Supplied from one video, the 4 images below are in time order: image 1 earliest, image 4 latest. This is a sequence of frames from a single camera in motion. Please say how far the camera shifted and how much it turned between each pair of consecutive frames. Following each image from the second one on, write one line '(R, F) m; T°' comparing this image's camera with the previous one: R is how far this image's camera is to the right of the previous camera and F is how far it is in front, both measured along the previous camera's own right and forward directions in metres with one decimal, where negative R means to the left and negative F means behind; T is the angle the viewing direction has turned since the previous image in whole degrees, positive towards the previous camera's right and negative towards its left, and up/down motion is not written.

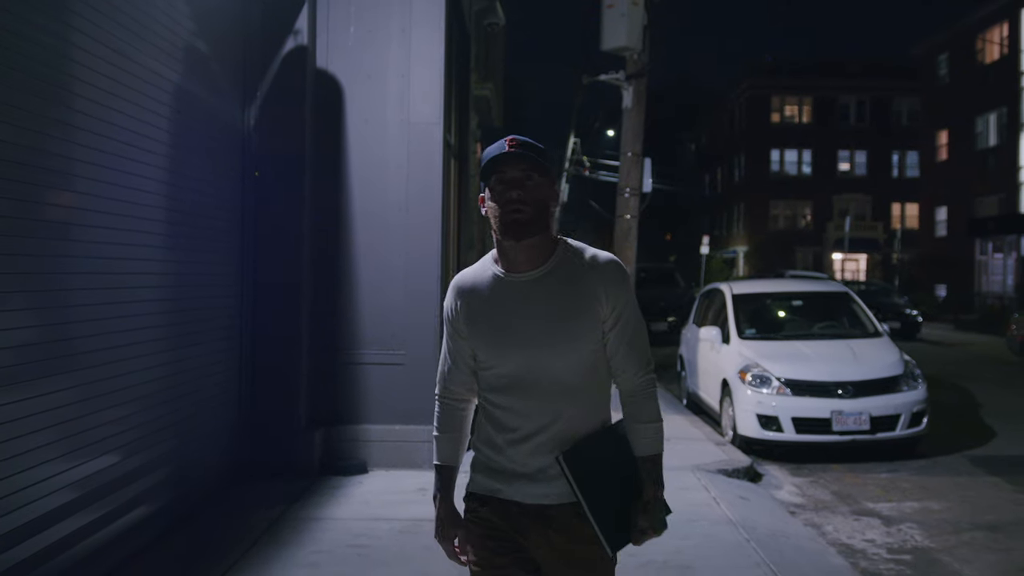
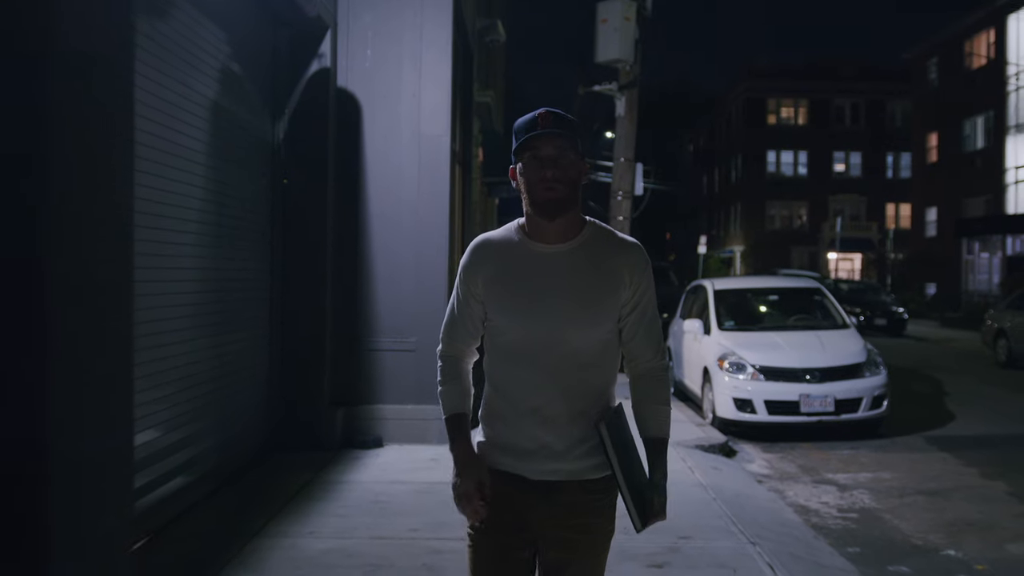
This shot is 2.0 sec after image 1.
(0.0, -0.8) m; 0°
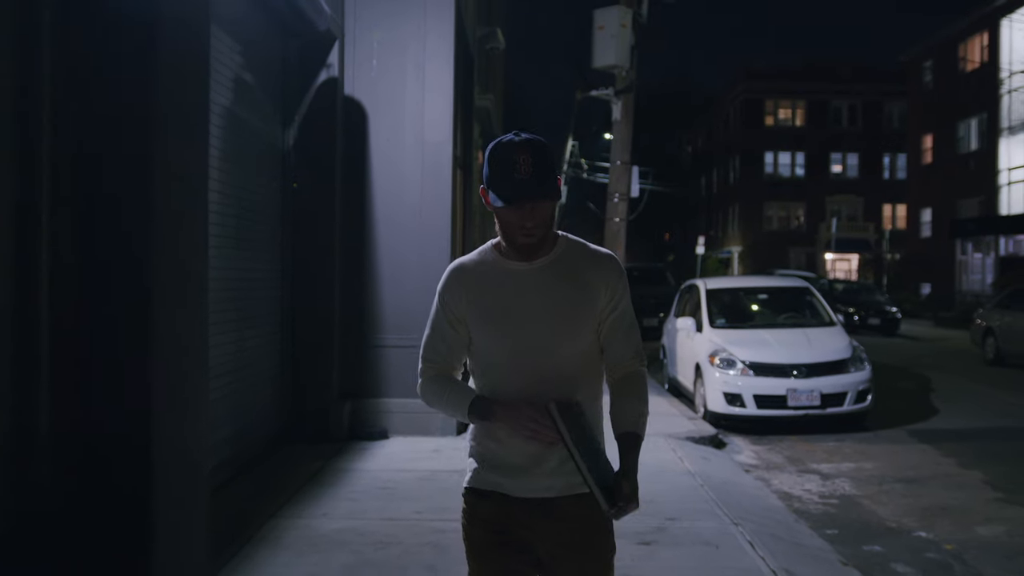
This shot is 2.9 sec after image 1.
(0.0, -0.4) m; 0°
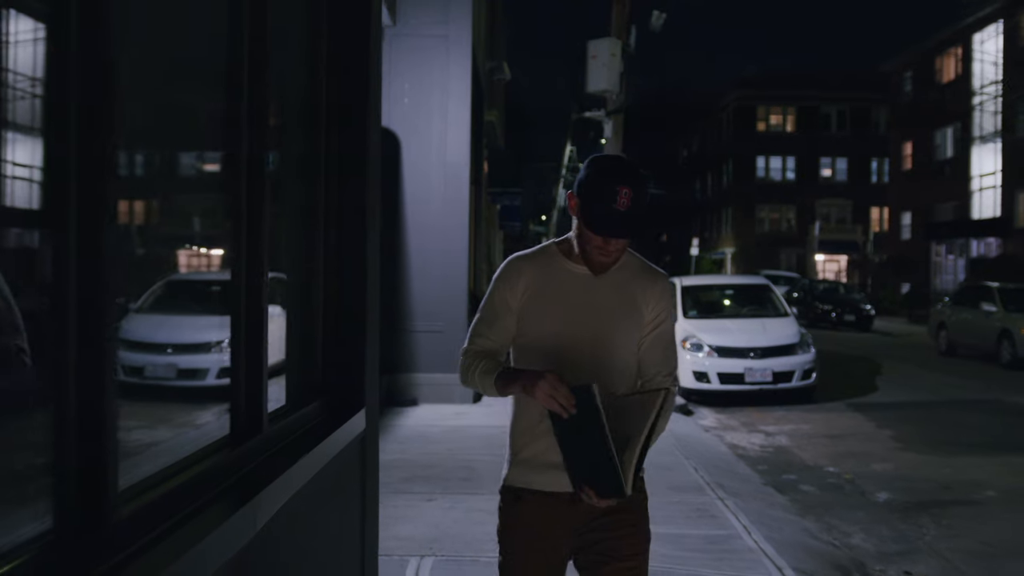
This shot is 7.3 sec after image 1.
(-0.1, -1.8) m; 0°
